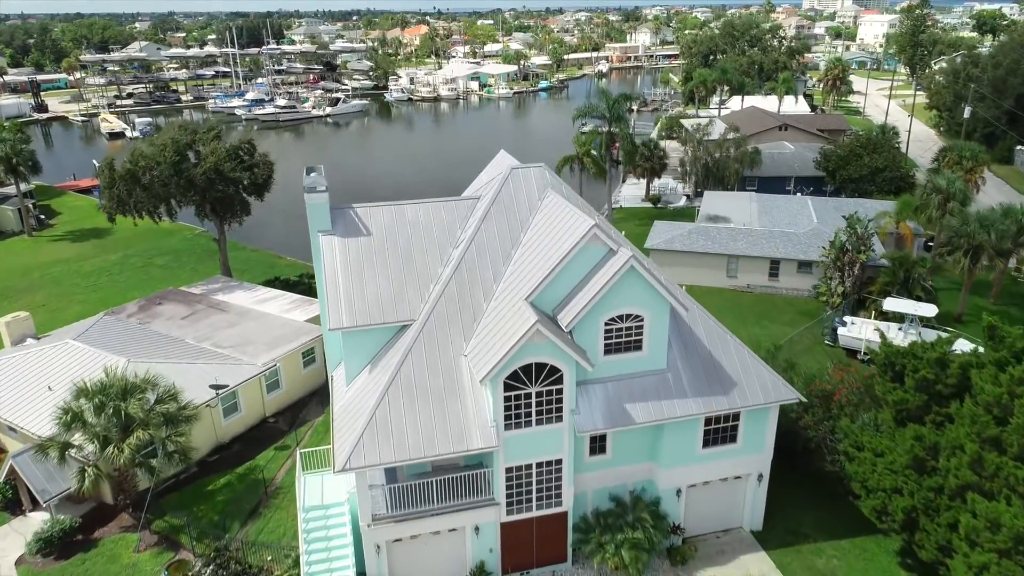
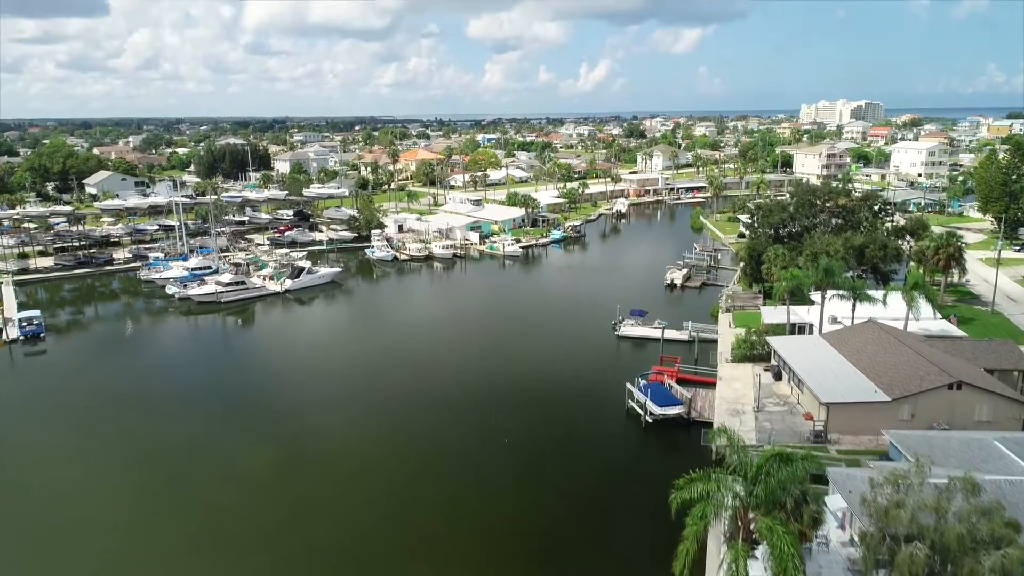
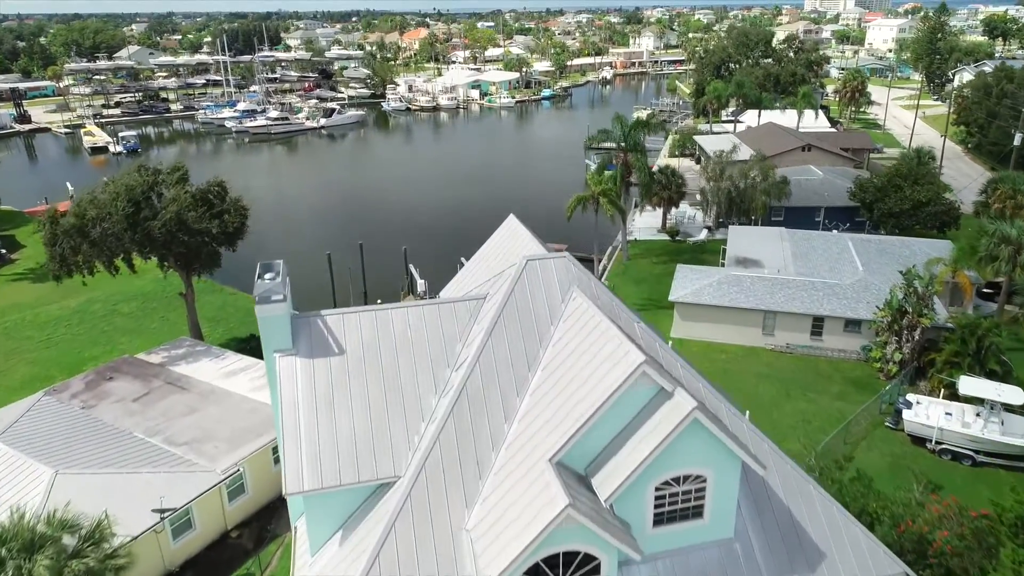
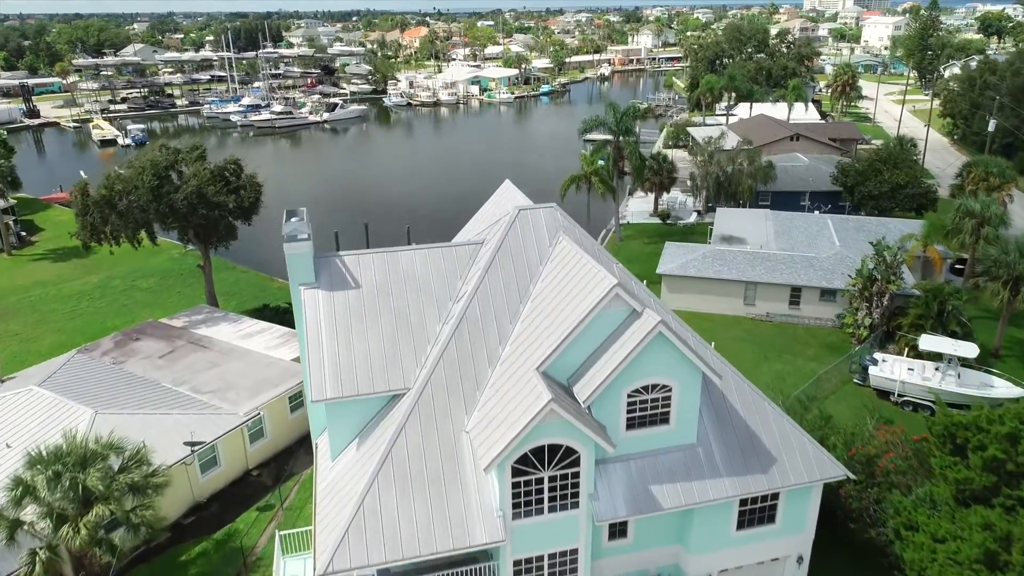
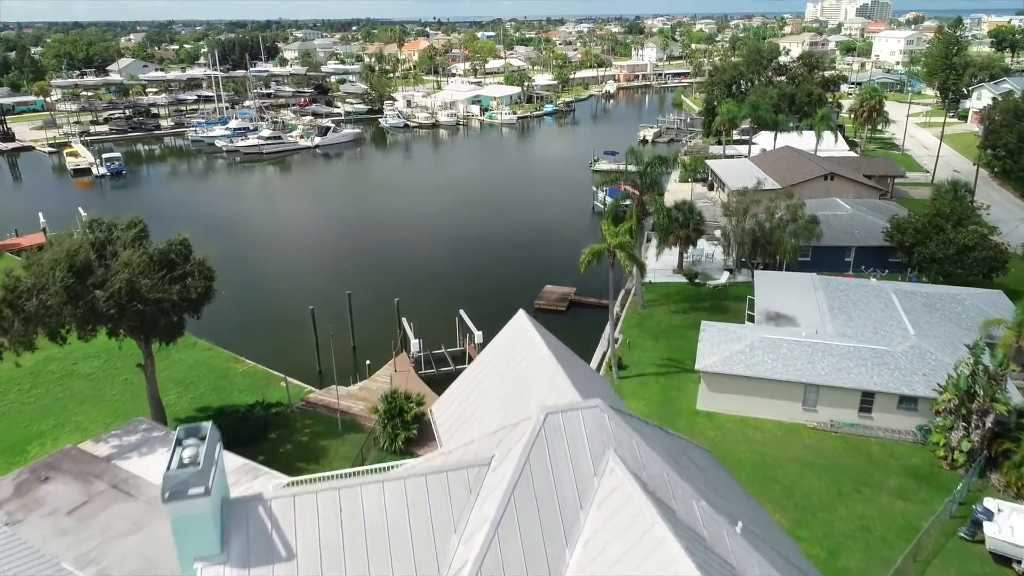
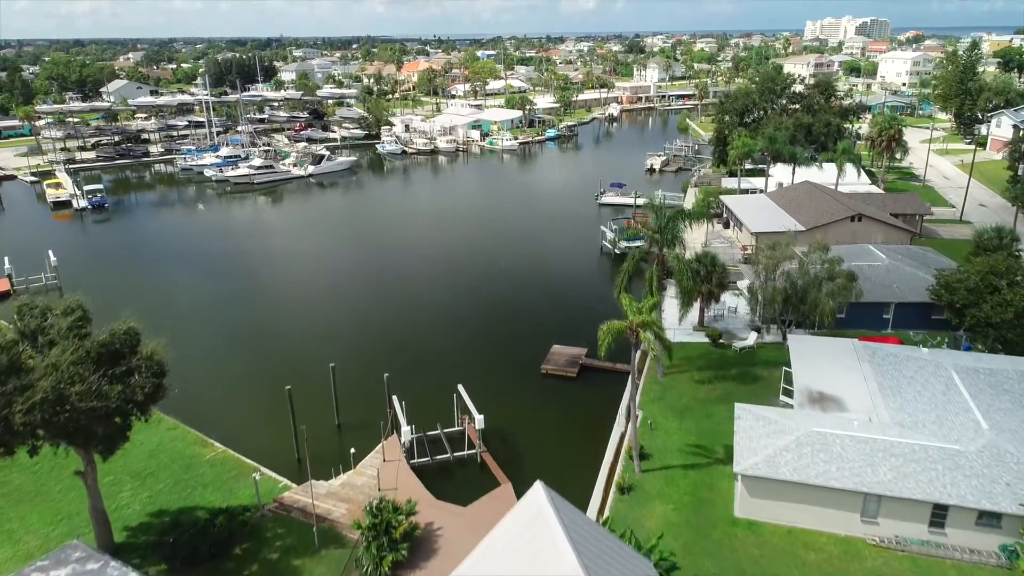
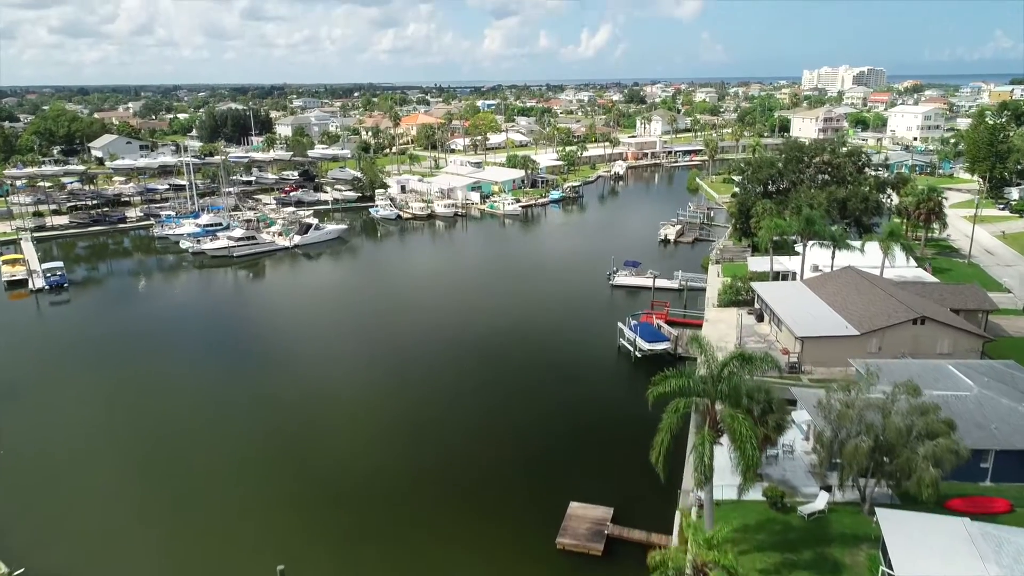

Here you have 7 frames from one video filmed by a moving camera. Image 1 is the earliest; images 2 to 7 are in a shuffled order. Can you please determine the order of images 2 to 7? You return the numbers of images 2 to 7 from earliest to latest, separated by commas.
4, 3, 5, 6, 7, 2
